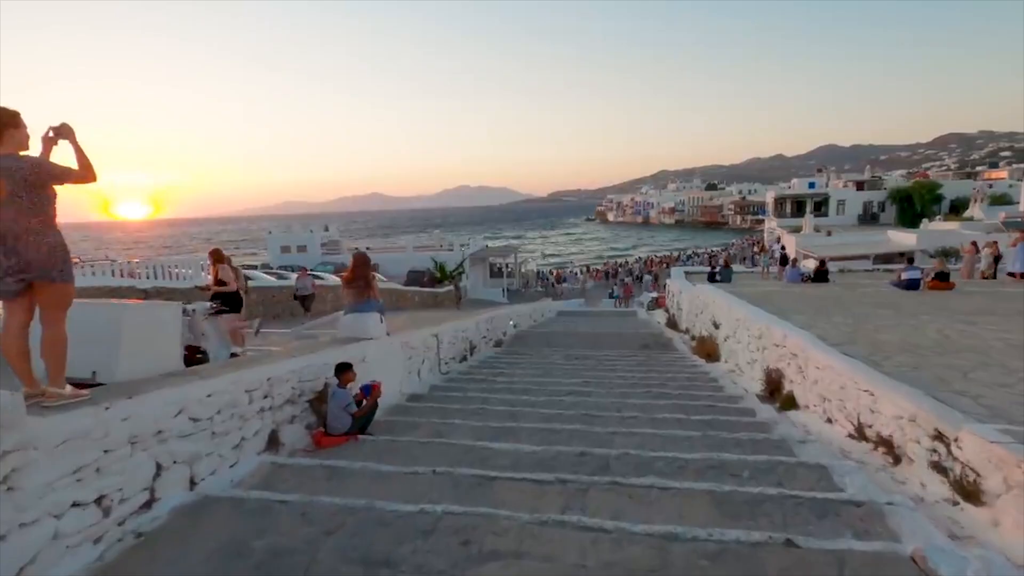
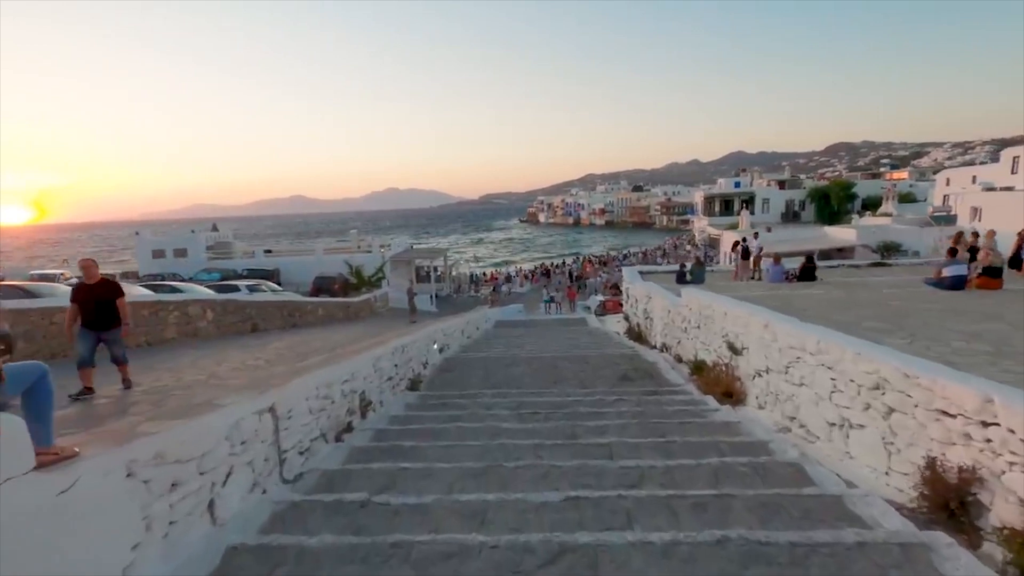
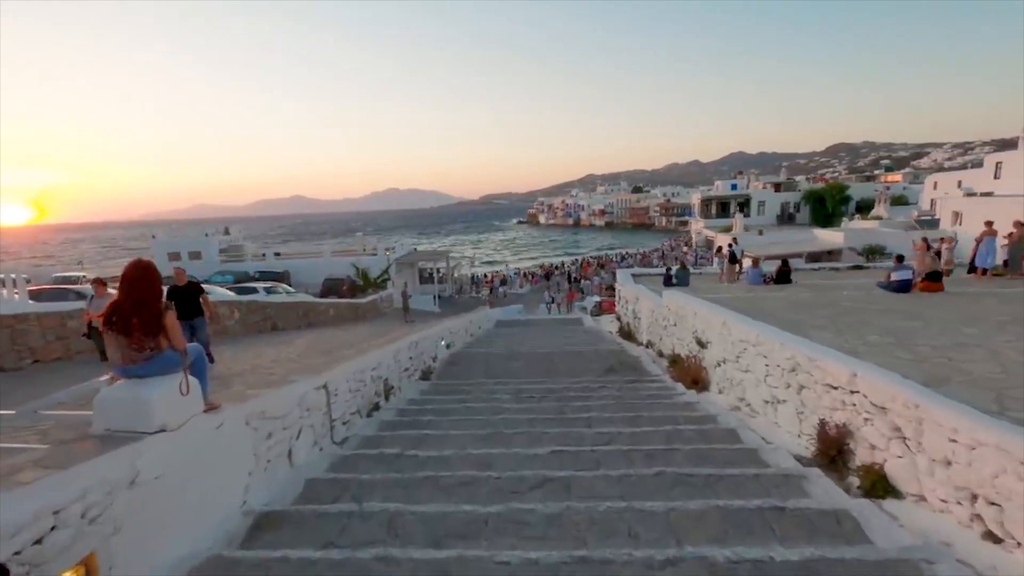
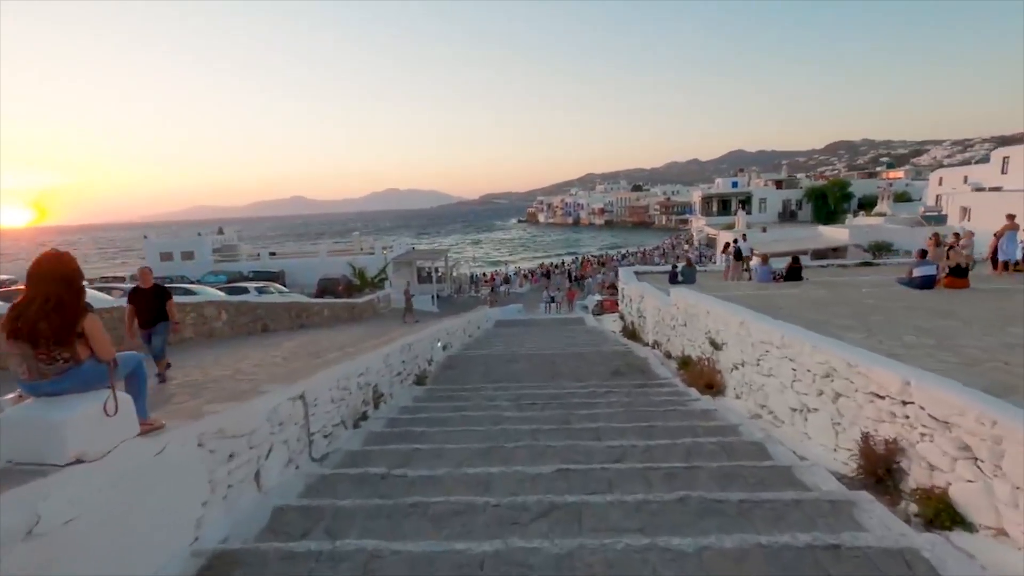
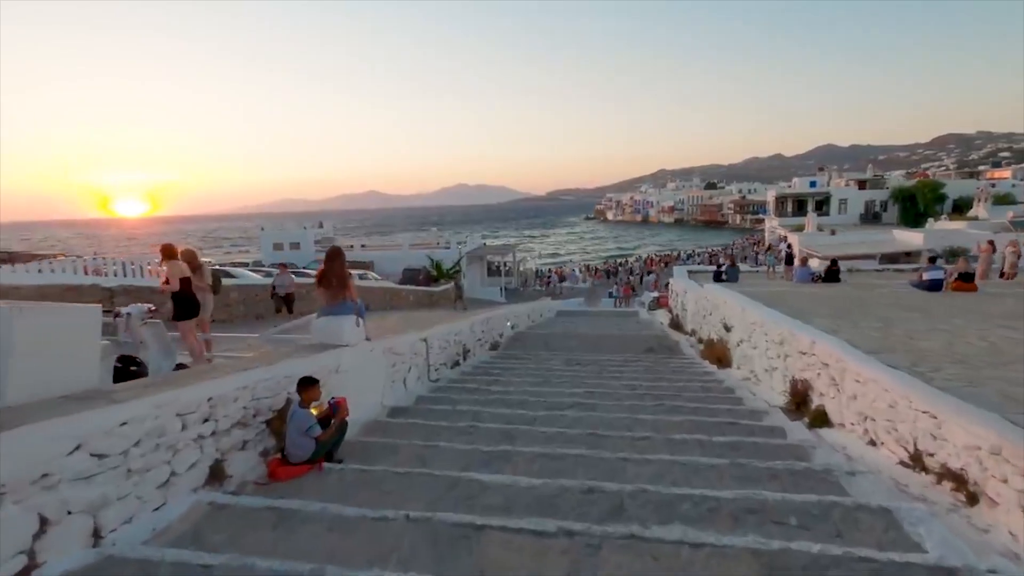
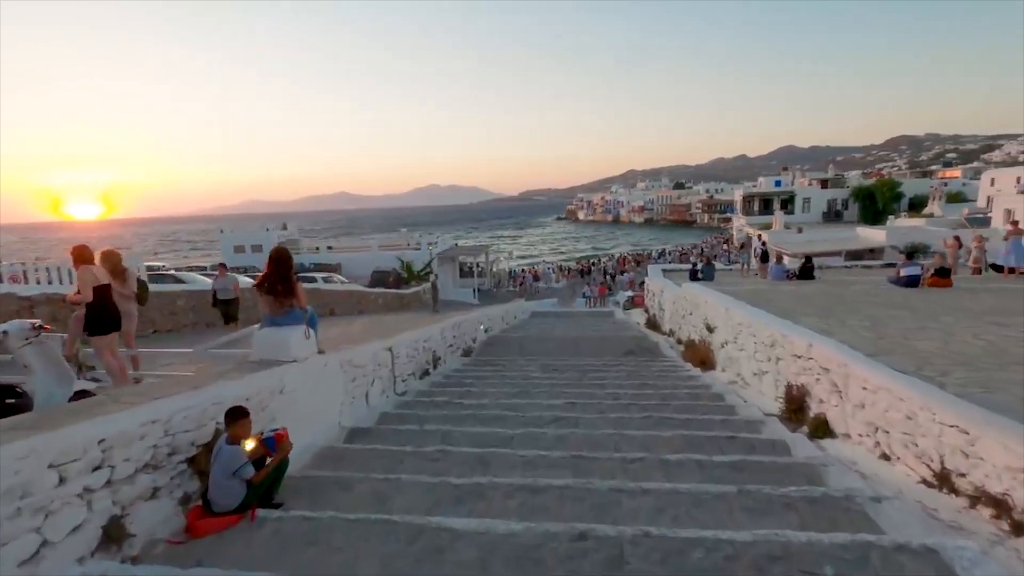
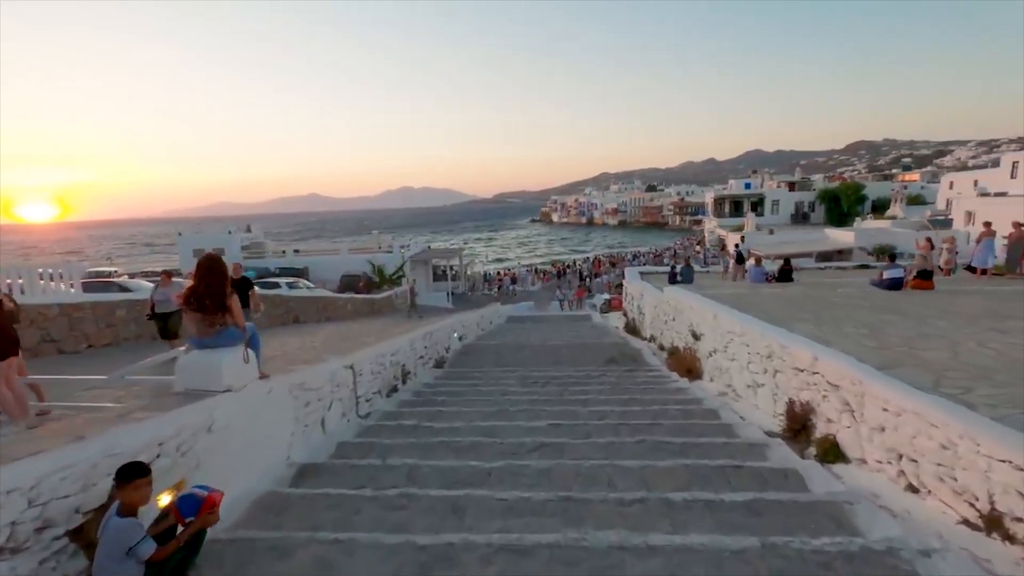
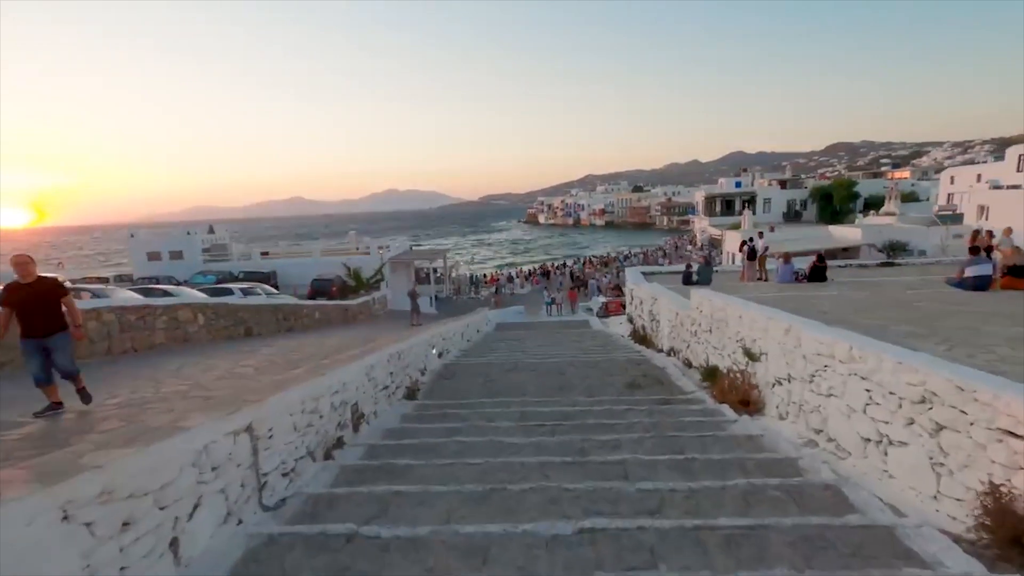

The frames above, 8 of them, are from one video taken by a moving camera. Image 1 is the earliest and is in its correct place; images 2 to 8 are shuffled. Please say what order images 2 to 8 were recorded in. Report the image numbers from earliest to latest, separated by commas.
5, 6, 7, 3, 4, 2, 8
